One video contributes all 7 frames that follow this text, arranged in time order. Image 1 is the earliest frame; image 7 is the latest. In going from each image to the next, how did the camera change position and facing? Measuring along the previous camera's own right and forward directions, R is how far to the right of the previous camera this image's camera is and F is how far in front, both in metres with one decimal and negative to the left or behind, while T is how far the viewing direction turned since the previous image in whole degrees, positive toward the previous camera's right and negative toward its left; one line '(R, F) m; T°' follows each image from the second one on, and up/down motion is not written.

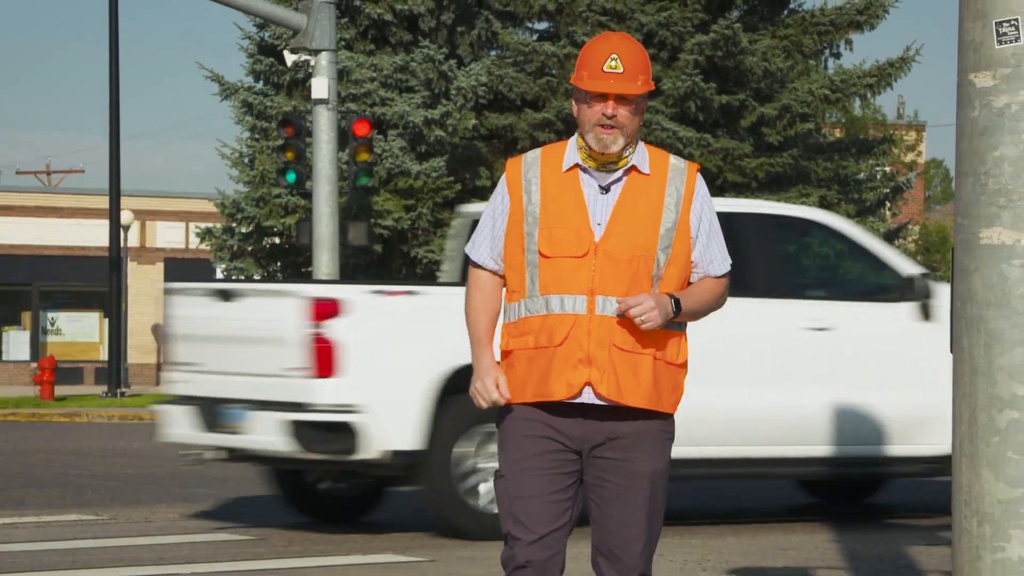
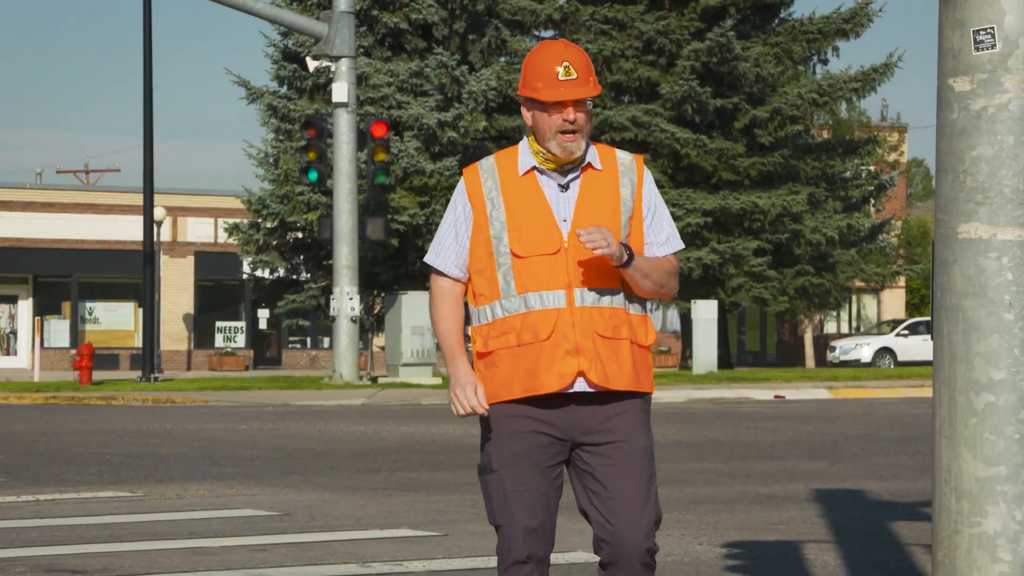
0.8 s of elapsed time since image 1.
(0.0, -0.3) m; 0°
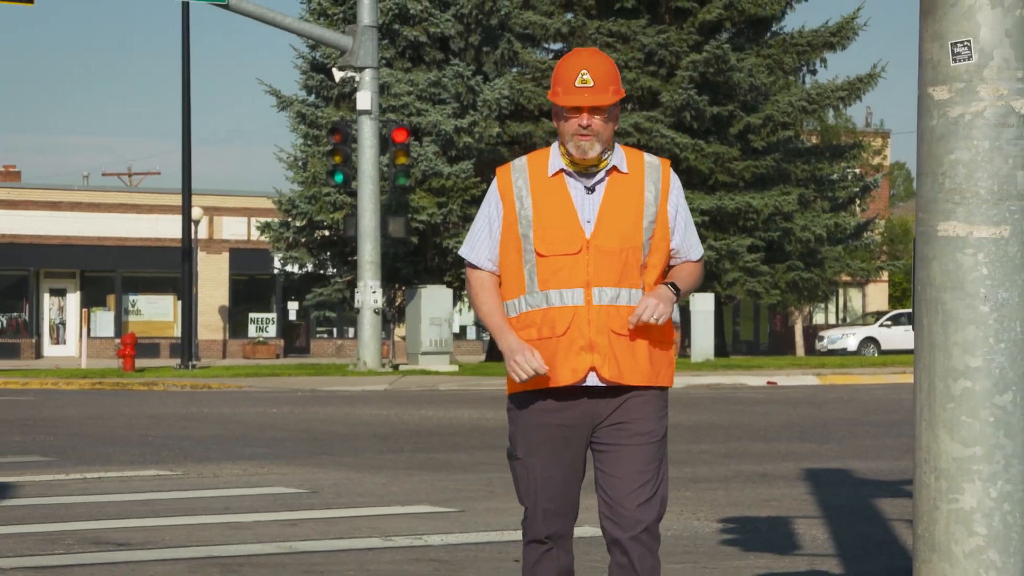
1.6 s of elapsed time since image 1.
(0.0, -0.3) m; 0°
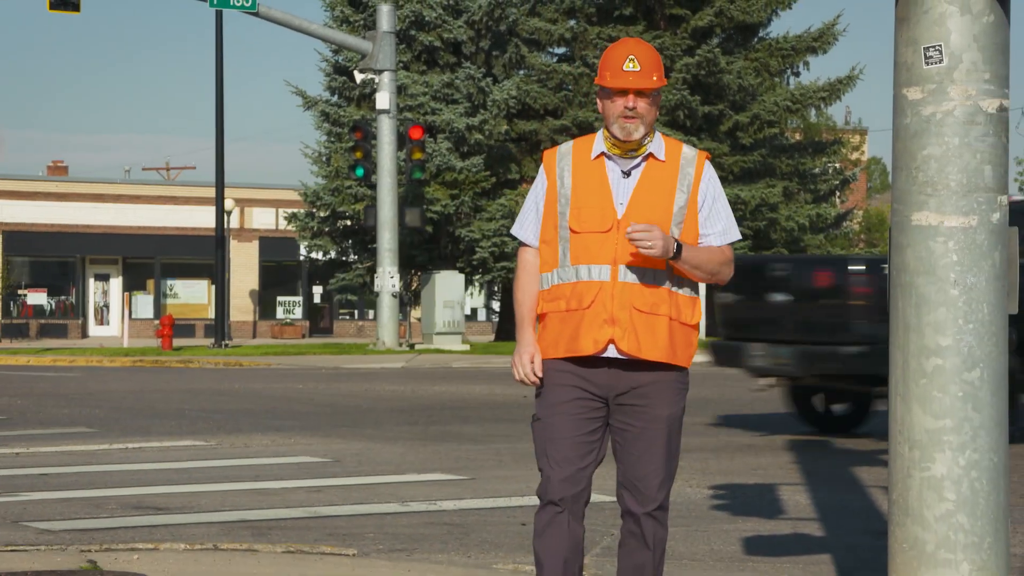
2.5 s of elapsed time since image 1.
(0.0, -0.4) m; 0°
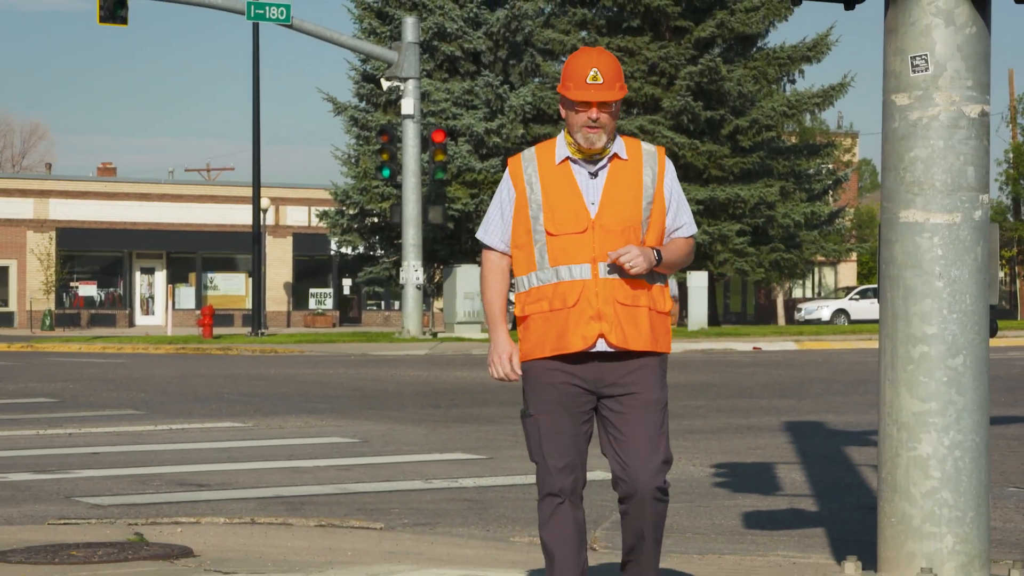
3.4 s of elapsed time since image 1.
(0.0, -0.4) m; 0°
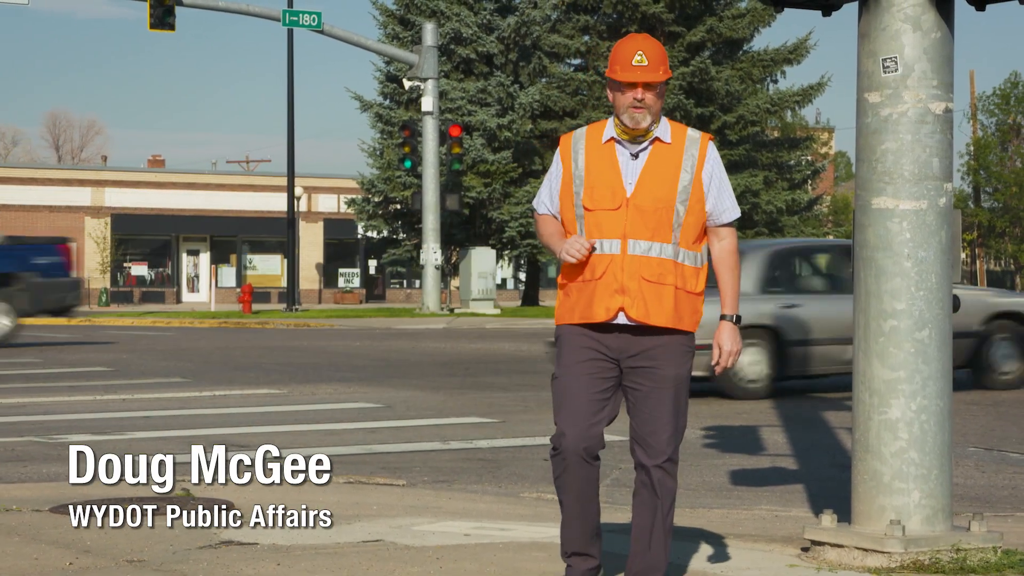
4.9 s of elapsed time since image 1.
(0.0, -0.6) m; 0°
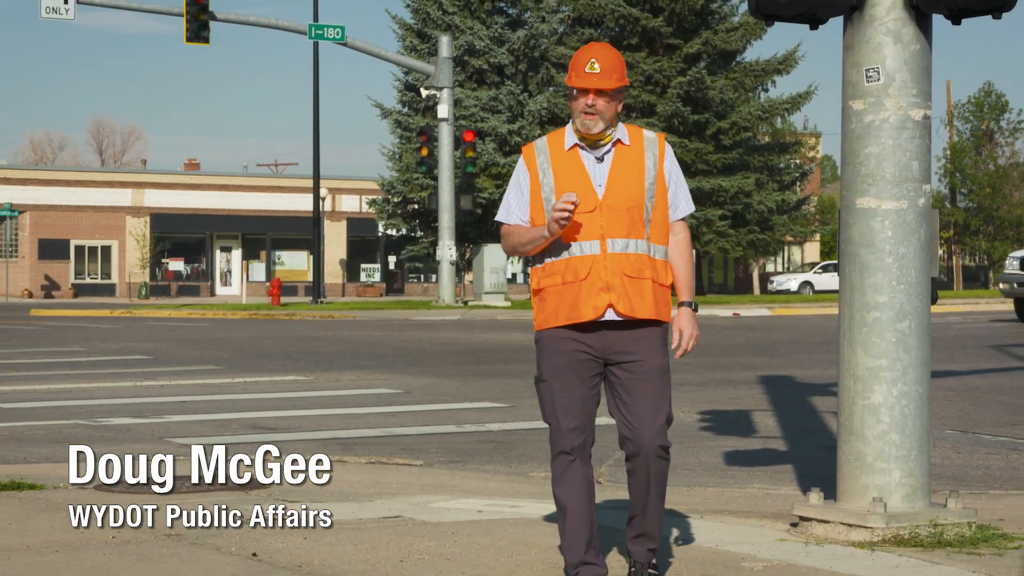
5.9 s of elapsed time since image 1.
(0.0, -0.5) m; 0°
